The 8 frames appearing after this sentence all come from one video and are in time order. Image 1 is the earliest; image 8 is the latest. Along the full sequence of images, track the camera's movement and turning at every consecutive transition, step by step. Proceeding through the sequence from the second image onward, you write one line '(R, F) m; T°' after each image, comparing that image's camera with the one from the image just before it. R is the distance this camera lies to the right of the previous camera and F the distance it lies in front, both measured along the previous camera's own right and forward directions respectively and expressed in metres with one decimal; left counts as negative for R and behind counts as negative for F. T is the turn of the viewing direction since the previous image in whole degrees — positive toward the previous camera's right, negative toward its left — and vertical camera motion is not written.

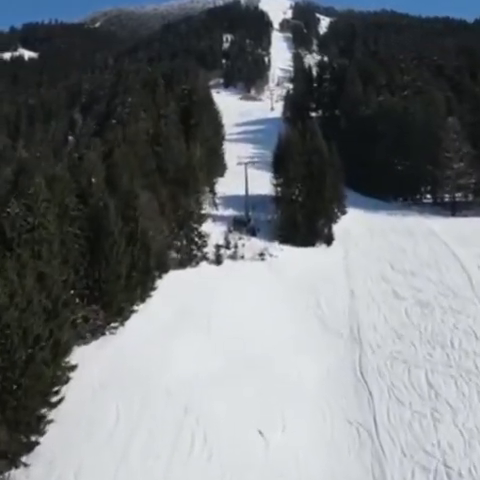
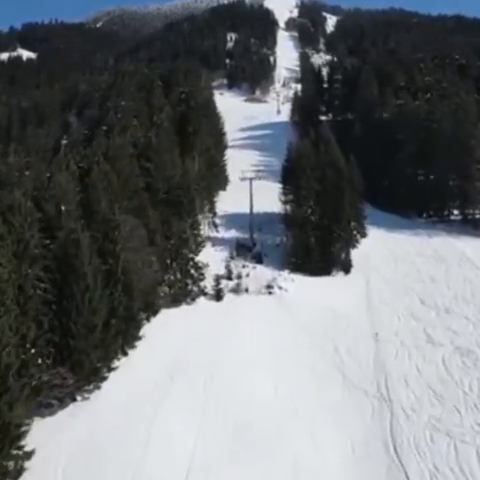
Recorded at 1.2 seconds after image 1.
(+0.1, +7.2) m; 0°
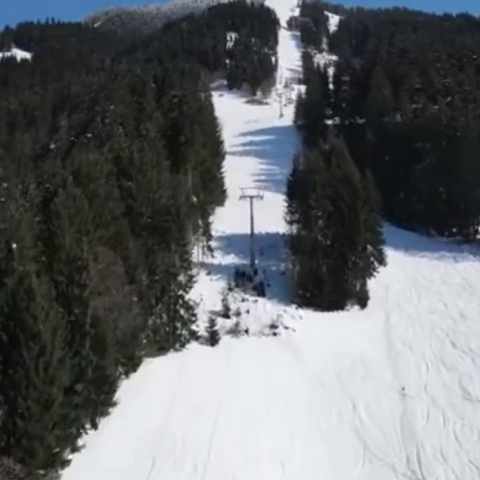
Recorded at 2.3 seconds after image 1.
(+0.1, +6.4) m; 0°
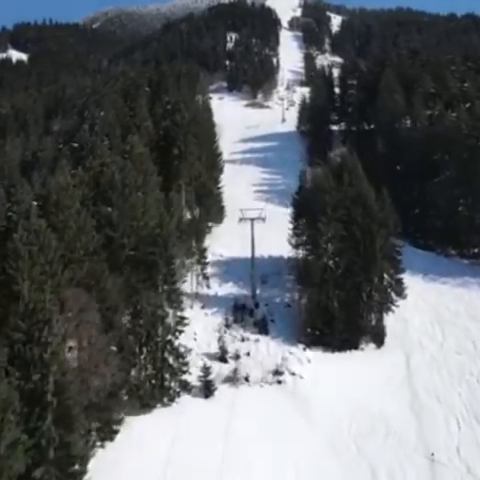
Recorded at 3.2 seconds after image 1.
(+0.1, +5.0) m; 0°
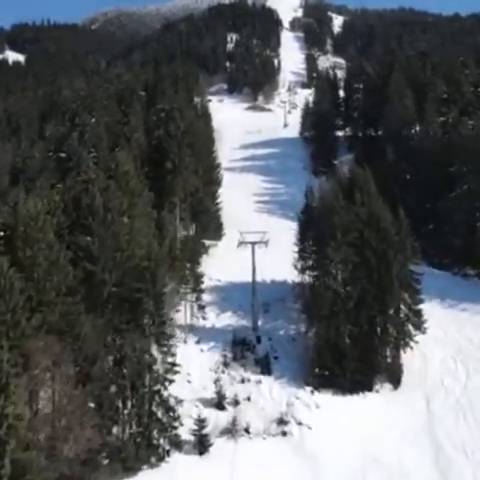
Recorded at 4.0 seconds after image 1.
(0.0, +3.8) m; 0°
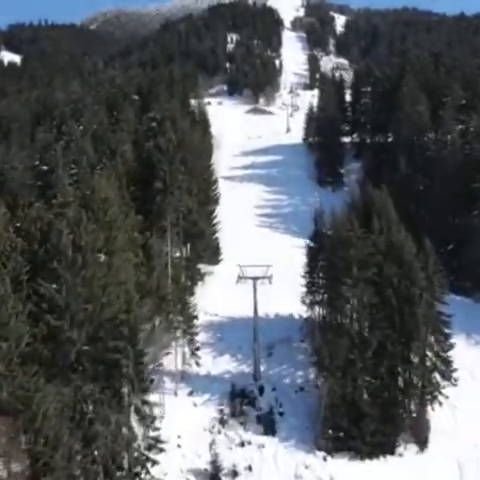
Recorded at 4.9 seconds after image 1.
(+0.1, +4.6) m; 0°
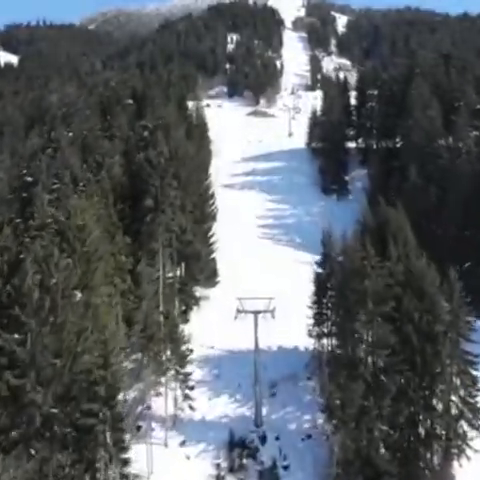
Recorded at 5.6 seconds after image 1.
(+0.1, +3.3) m; 0°
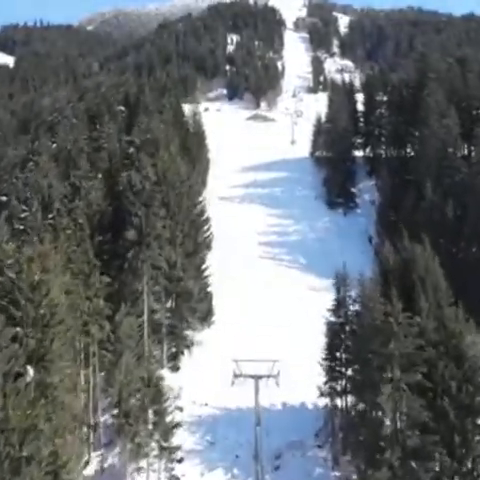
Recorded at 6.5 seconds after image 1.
(+0.1, +4.4) m; 0°
